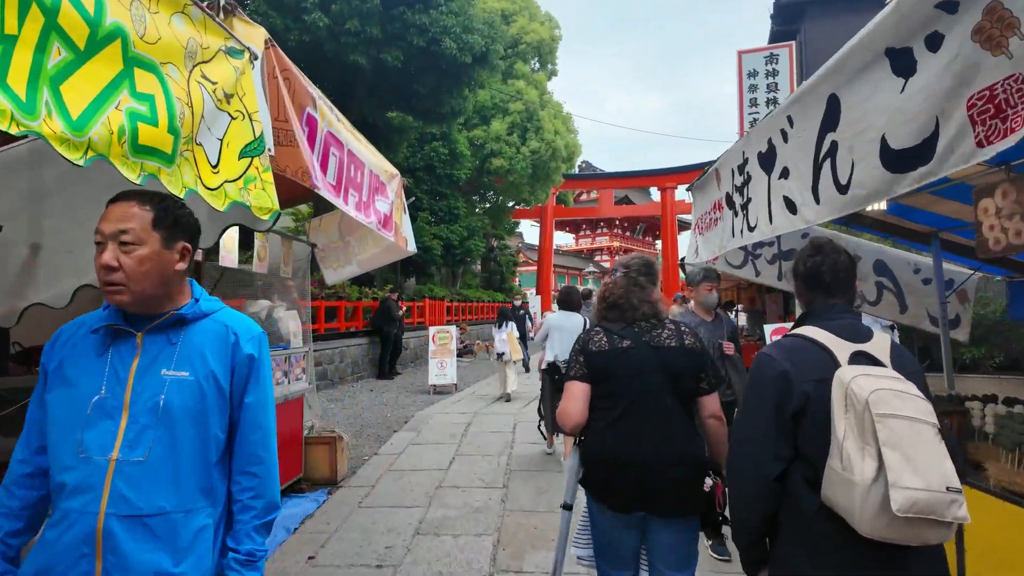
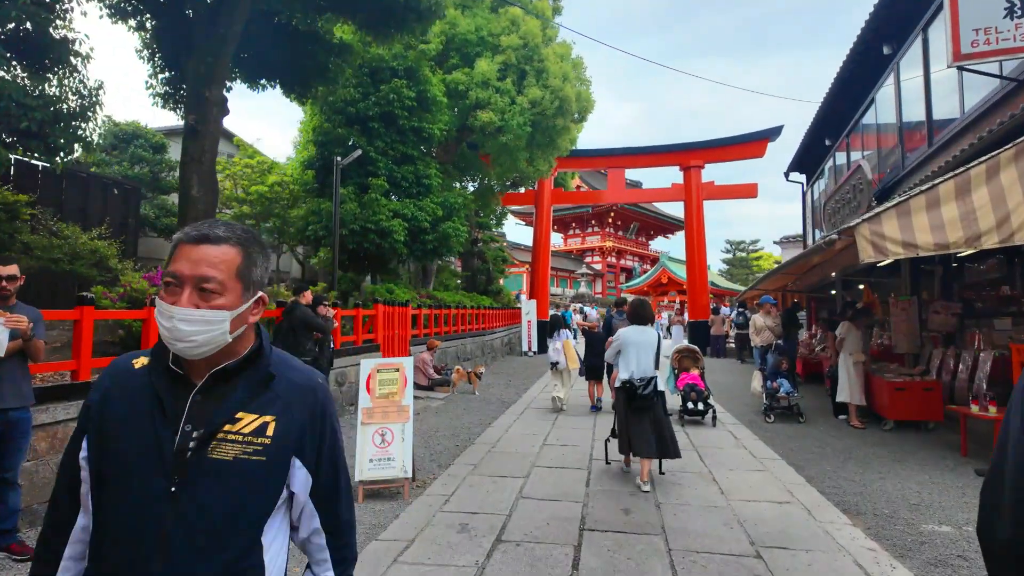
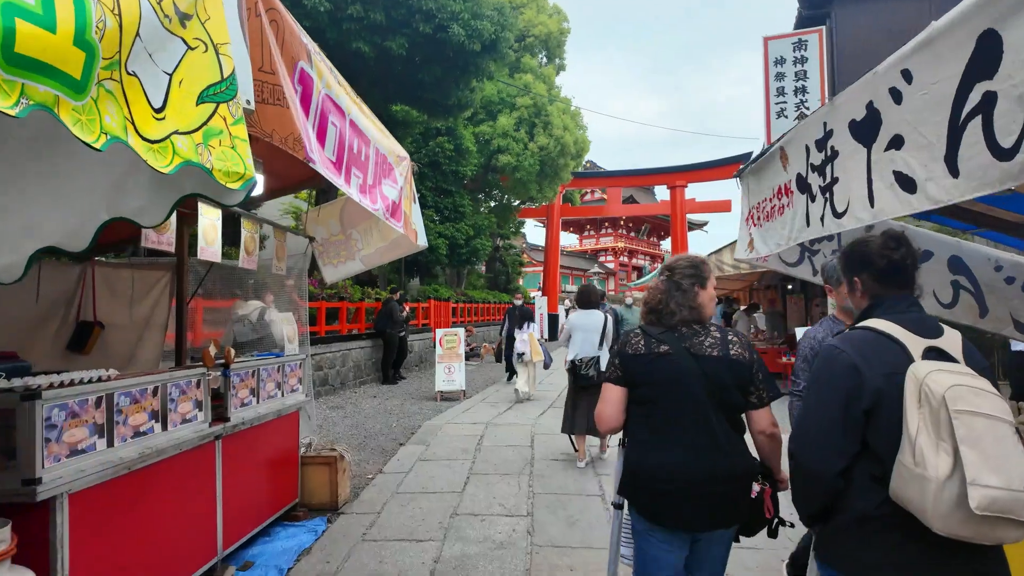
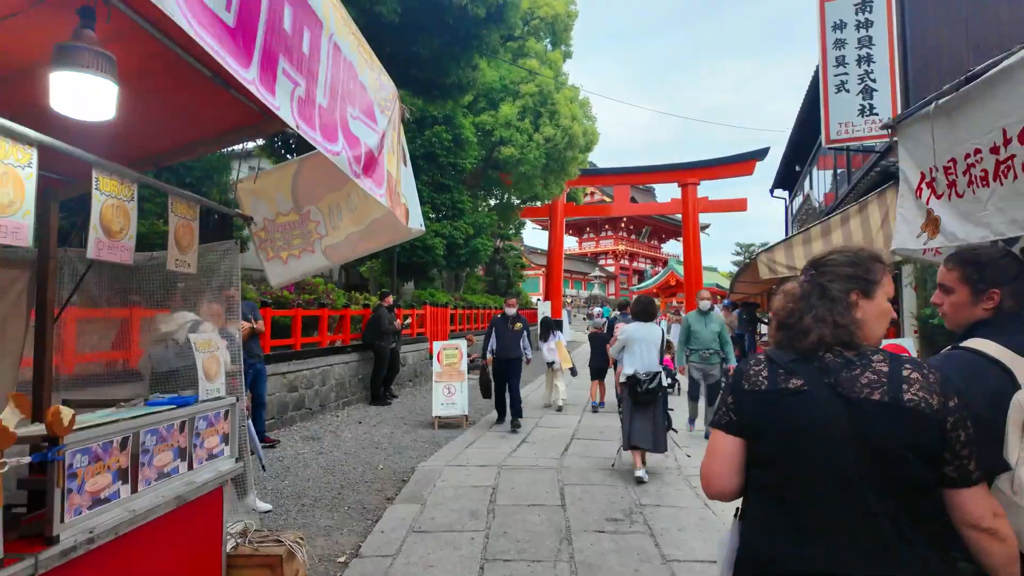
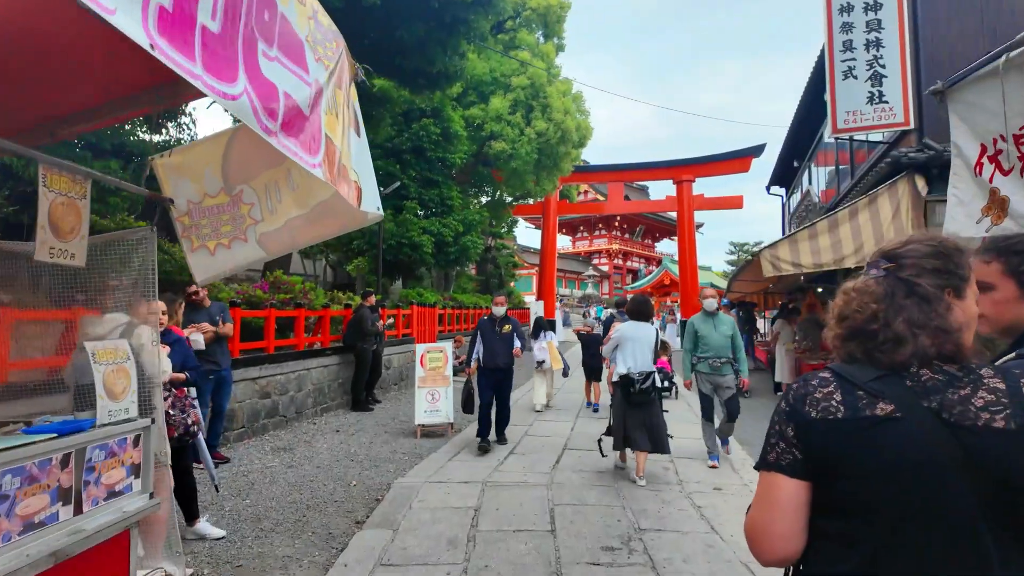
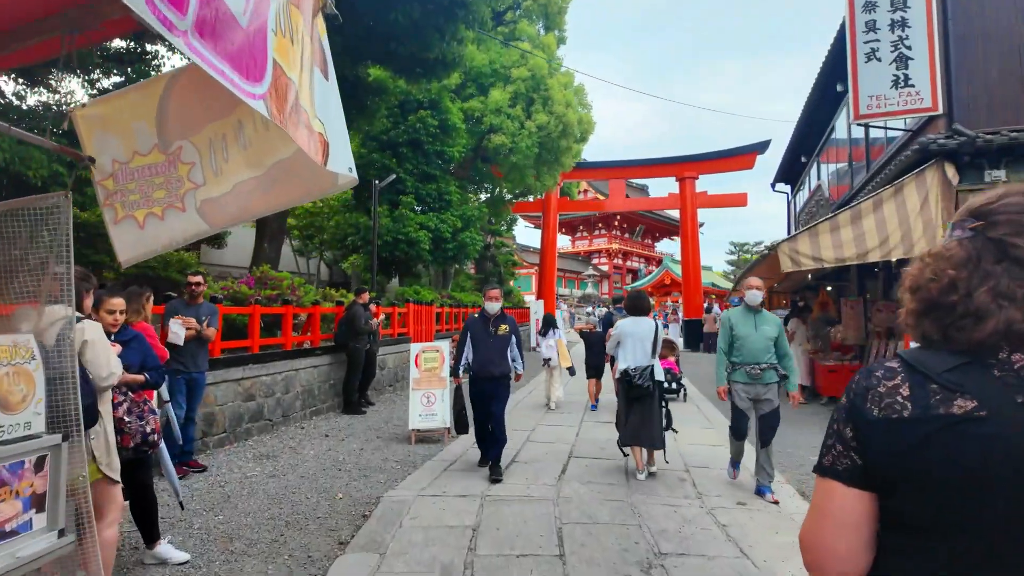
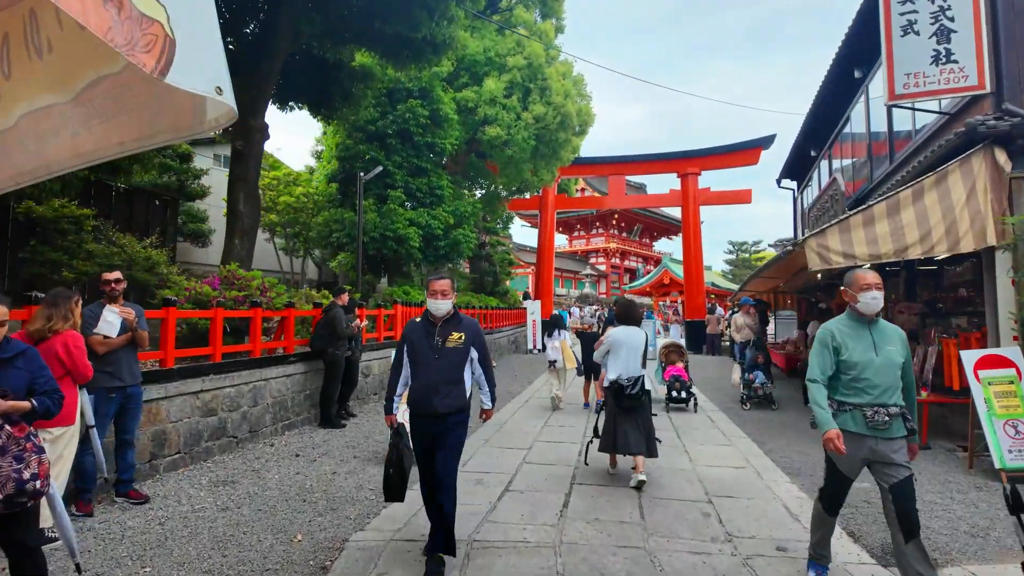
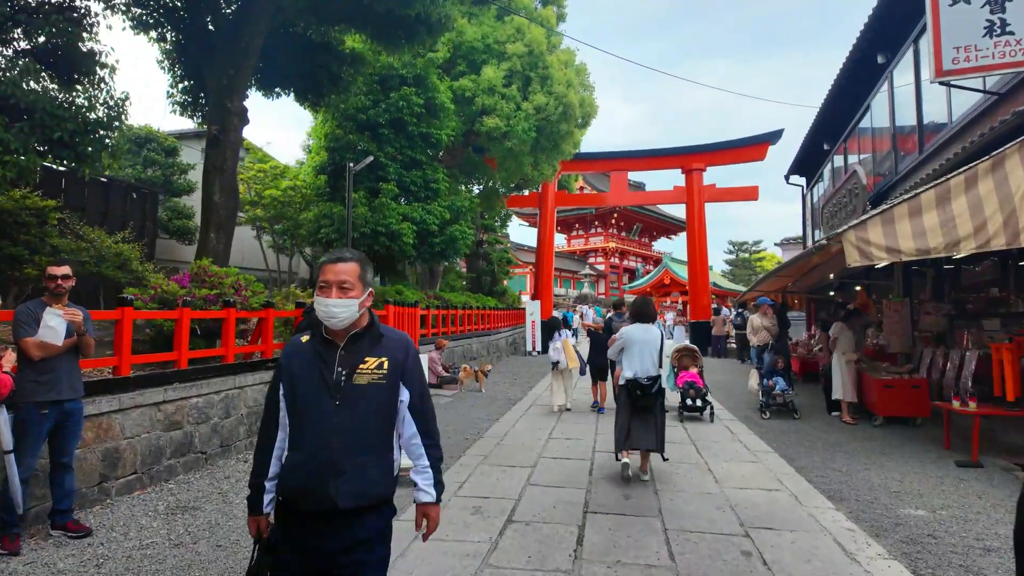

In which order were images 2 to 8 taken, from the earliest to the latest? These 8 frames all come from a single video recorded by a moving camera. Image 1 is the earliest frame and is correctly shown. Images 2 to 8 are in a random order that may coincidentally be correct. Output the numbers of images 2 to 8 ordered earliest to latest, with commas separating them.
3, 4, 5, 6, 7, 8, 2
